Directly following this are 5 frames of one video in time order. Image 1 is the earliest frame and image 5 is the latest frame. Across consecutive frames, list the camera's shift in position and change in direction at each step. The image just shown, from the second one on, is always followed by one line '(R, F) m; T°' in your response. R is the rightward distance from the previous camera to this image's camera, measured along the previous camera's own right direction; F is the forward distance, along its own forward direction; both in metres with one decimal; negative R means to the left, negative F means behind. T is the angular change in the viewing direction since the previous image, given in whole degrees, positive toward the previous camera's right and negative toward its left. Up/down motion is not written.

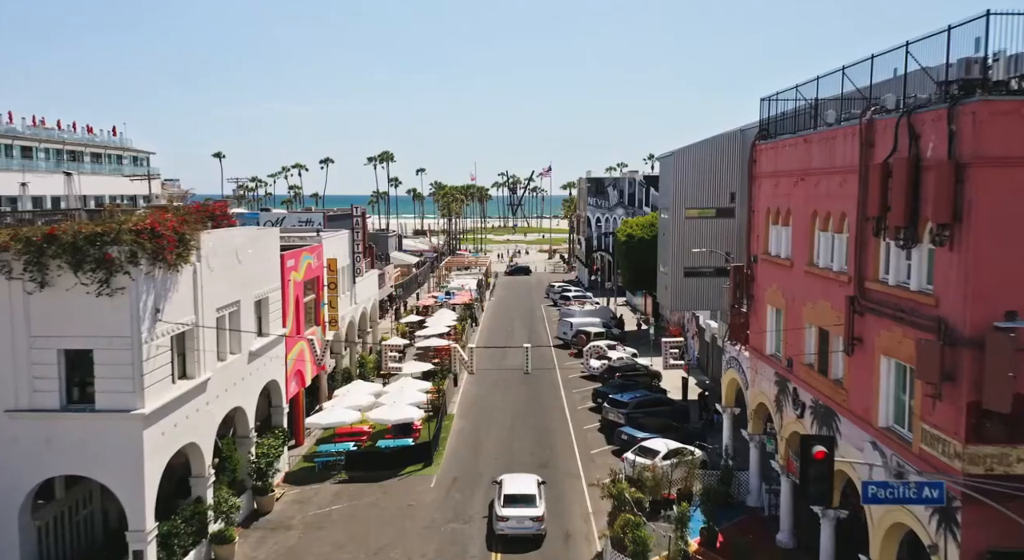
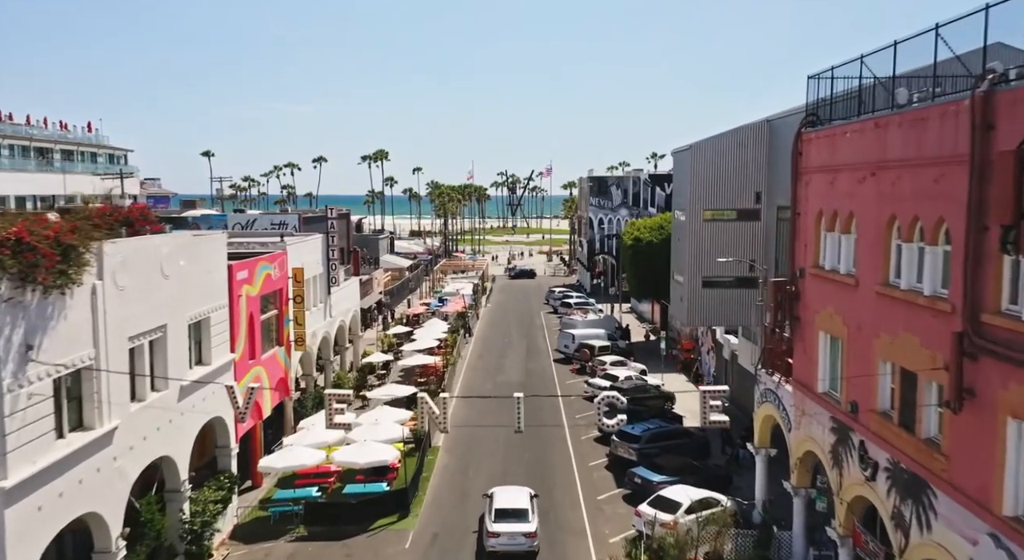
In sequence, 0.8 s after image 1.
(+0.2, +4.4) m; 0°
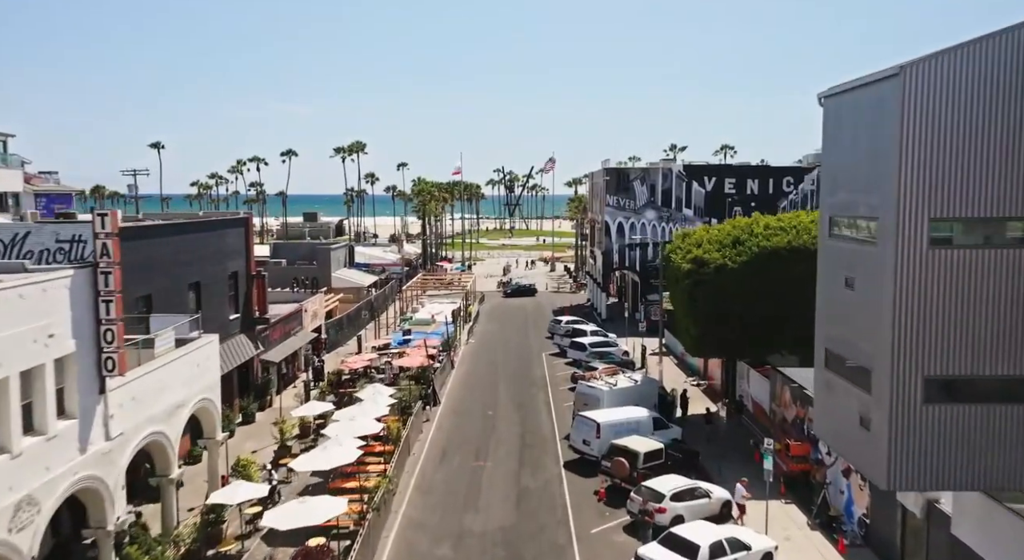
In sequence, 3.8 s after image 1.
(+0.6, +17.7) m; 0°
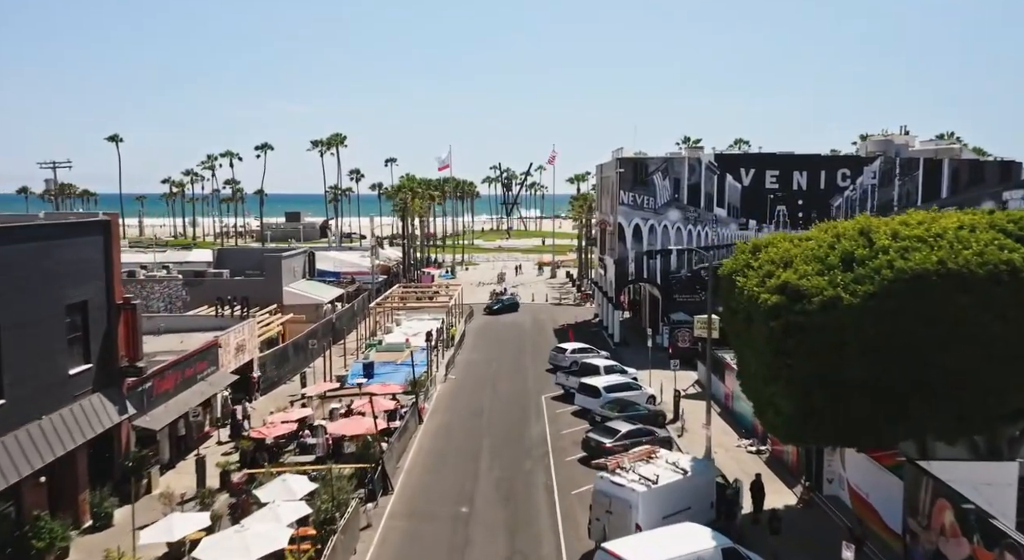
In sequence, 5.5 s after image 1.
(+0.4, +10.5) m; 0°
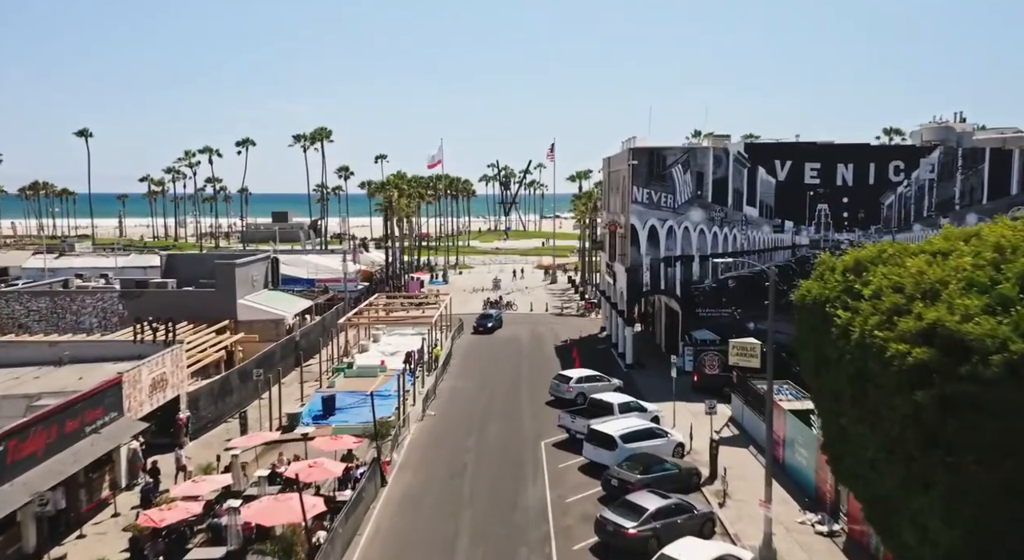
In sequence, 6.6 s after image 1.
(+0.3, +6.9) m; 0°
